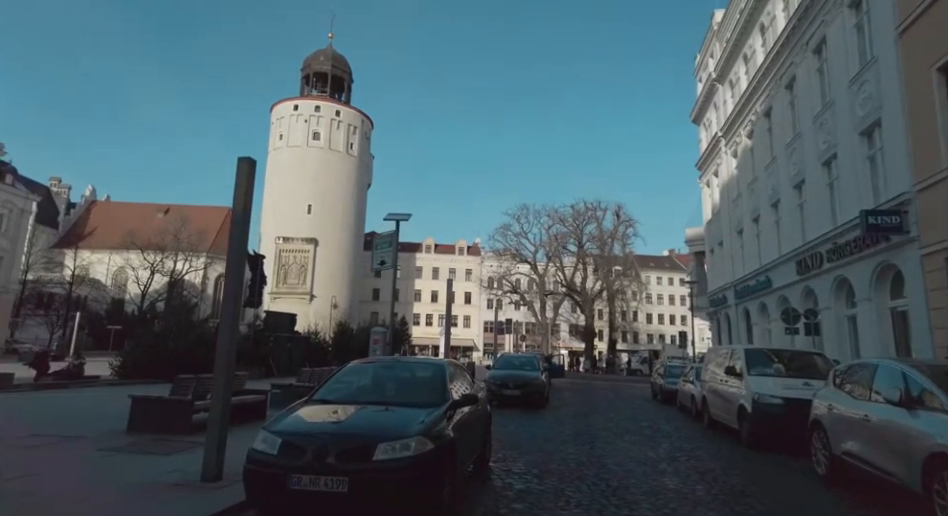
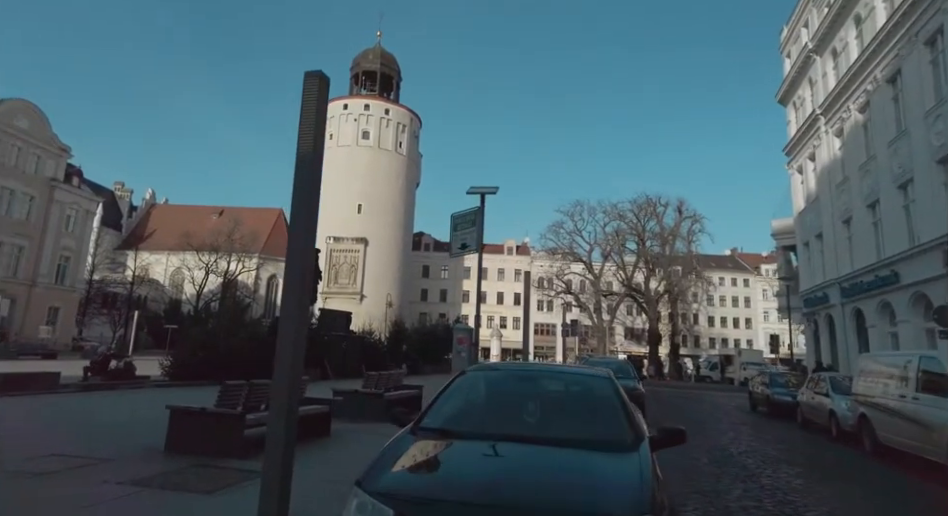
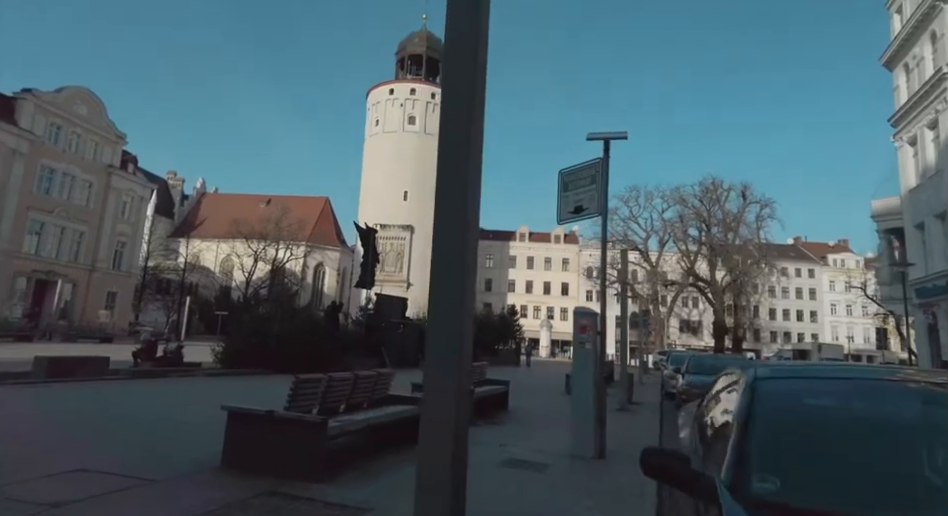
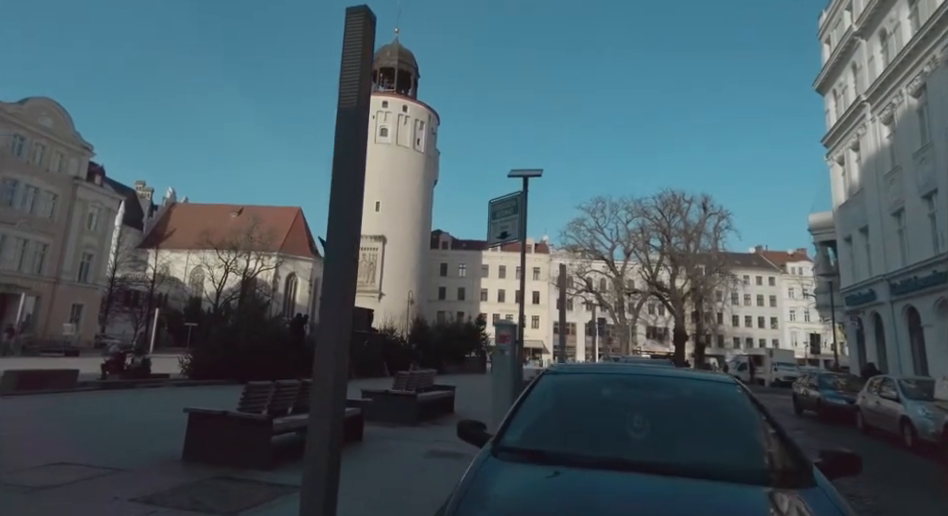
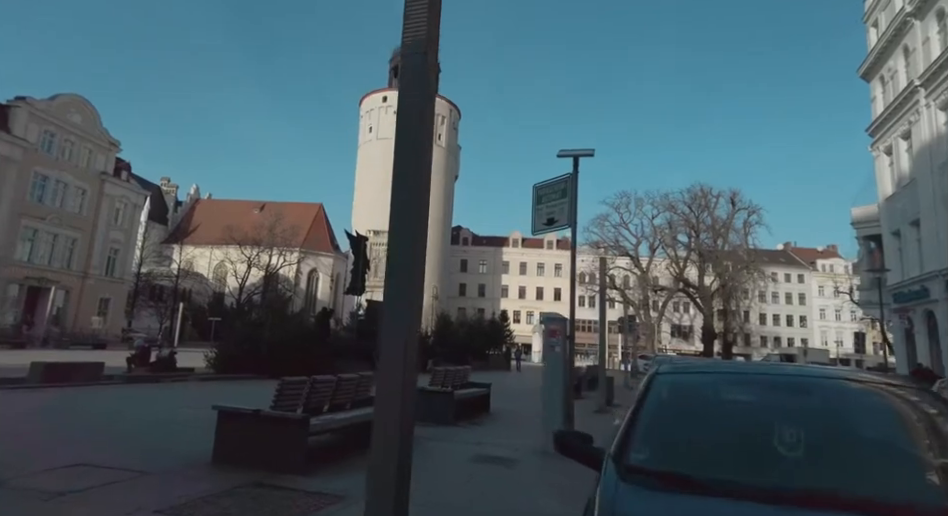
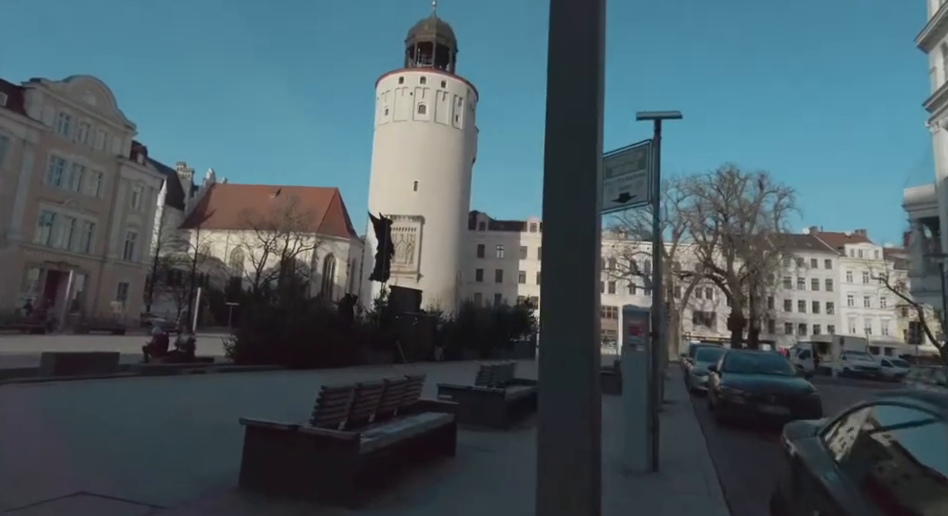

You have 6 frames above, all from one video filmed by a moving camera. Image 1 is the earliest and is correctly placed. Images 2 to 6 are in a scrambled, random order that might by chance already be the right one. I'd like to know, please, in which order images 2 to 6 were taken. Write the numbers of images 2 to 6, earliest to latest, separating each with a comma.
2, 4, 5, 3, 6
